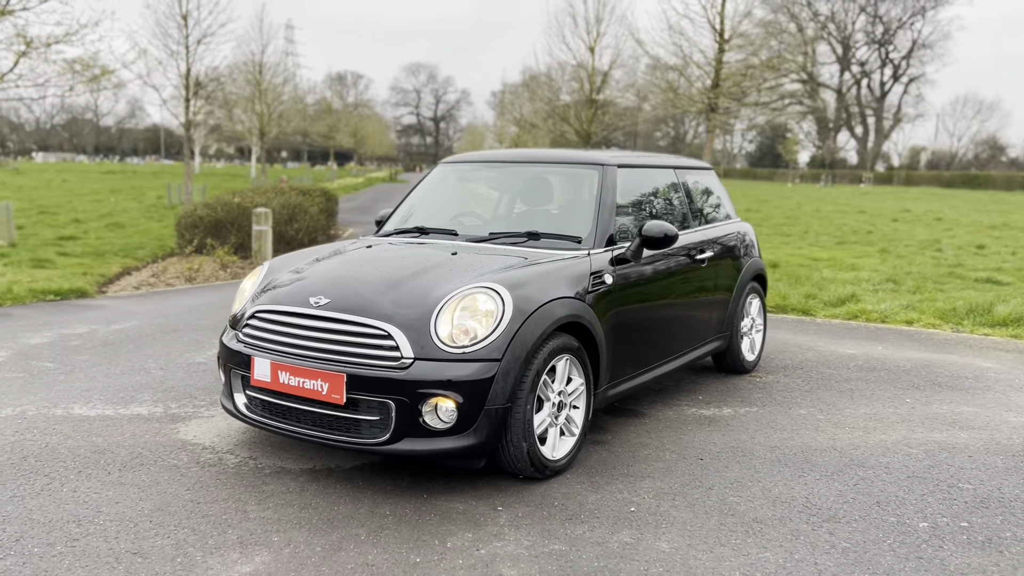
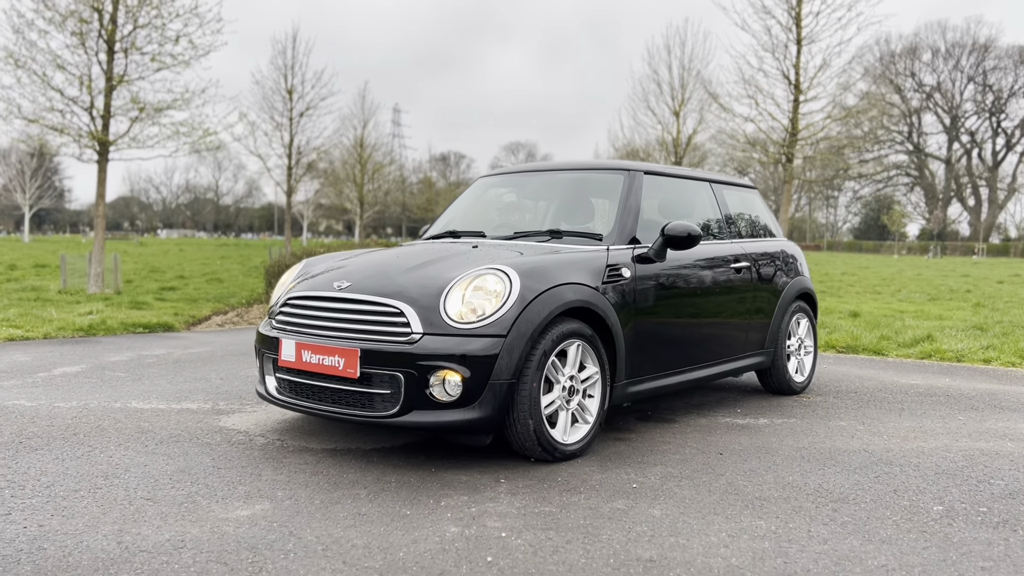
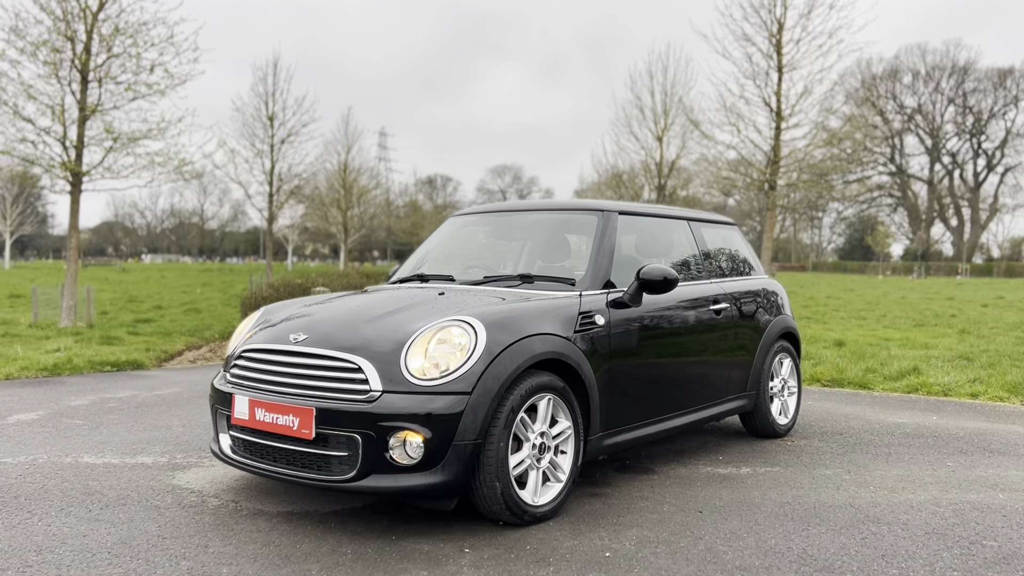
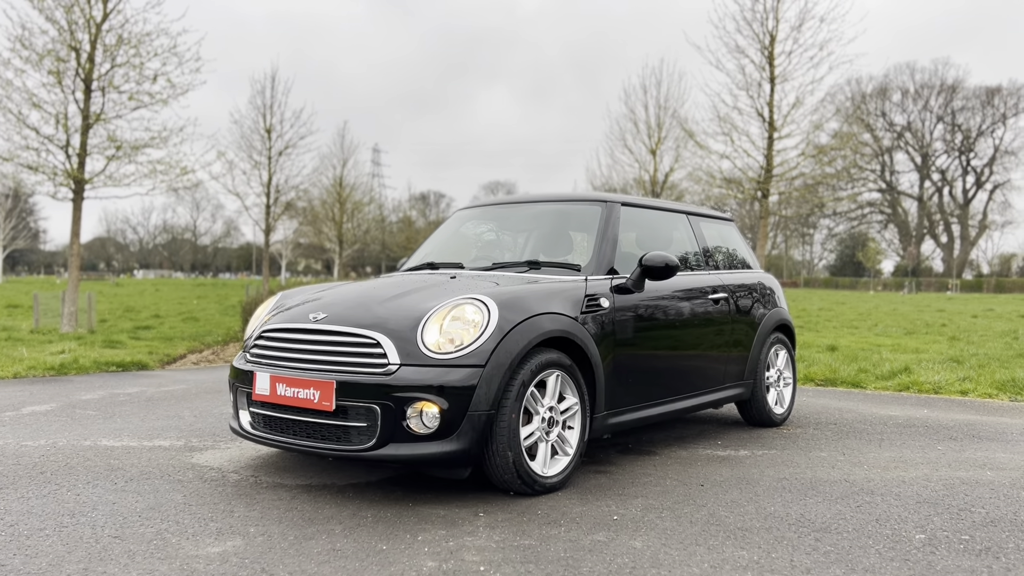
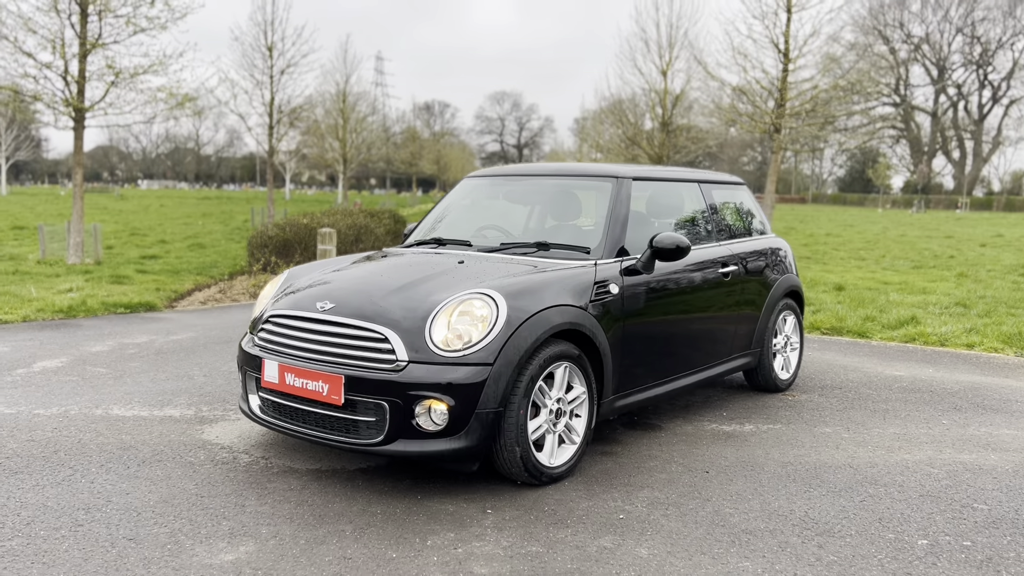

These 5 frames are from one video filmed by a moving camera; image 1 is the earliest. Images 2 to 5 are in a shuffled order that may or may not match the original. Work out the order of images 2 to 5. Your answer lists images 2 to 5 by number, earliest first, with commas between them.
5, 2, 4, 3
